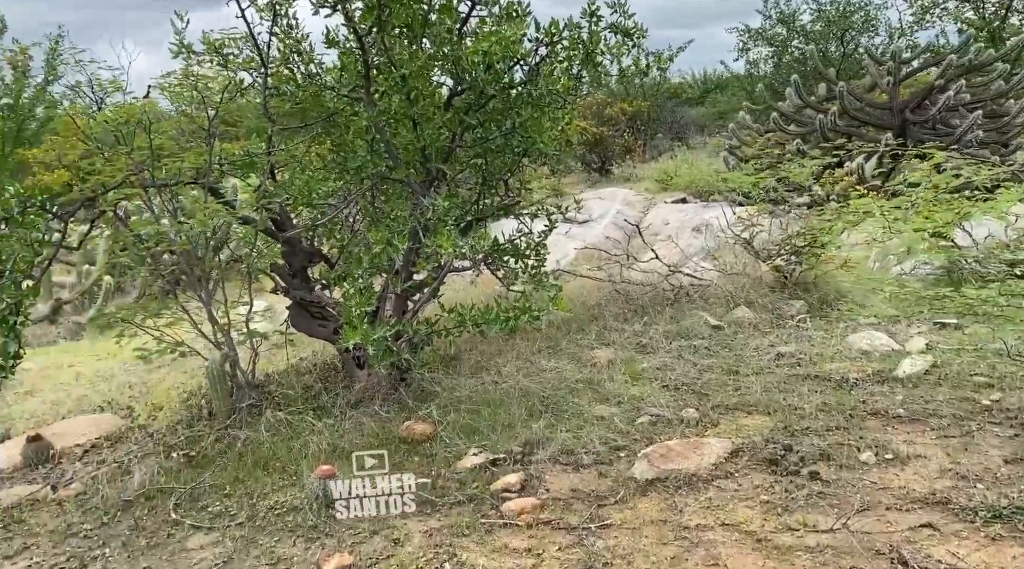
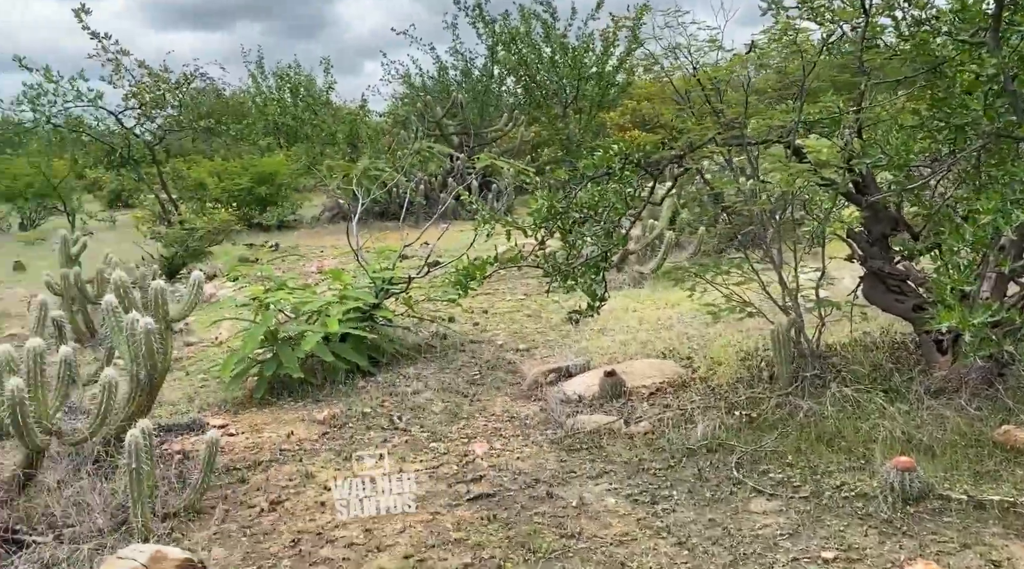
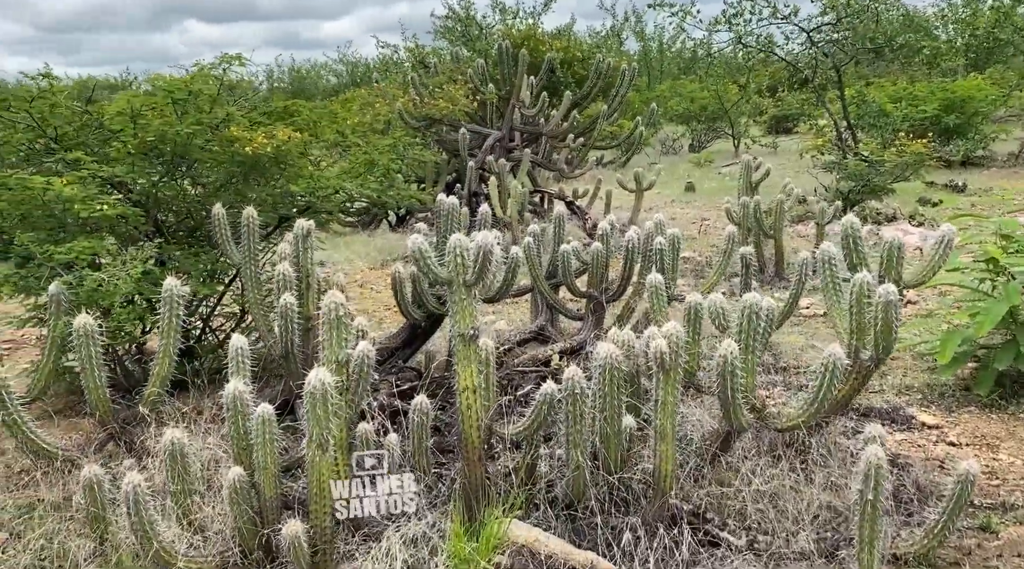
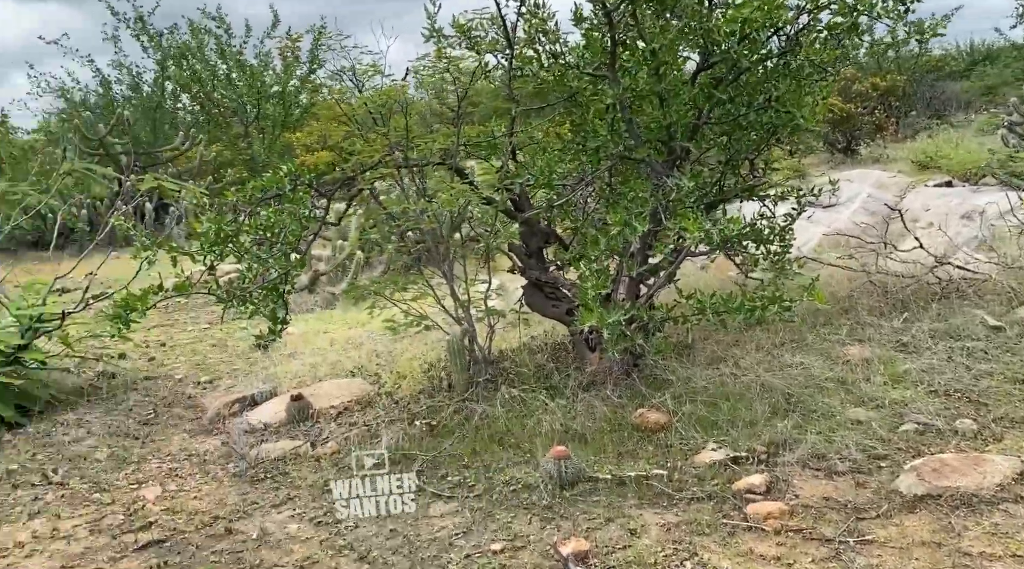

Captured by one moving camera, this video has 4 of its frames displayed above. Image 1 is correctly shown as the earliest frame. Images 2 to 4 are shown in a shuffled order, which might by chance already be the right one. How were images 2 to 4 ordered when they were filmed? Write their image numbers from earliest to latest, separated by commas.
4, 2, 3
